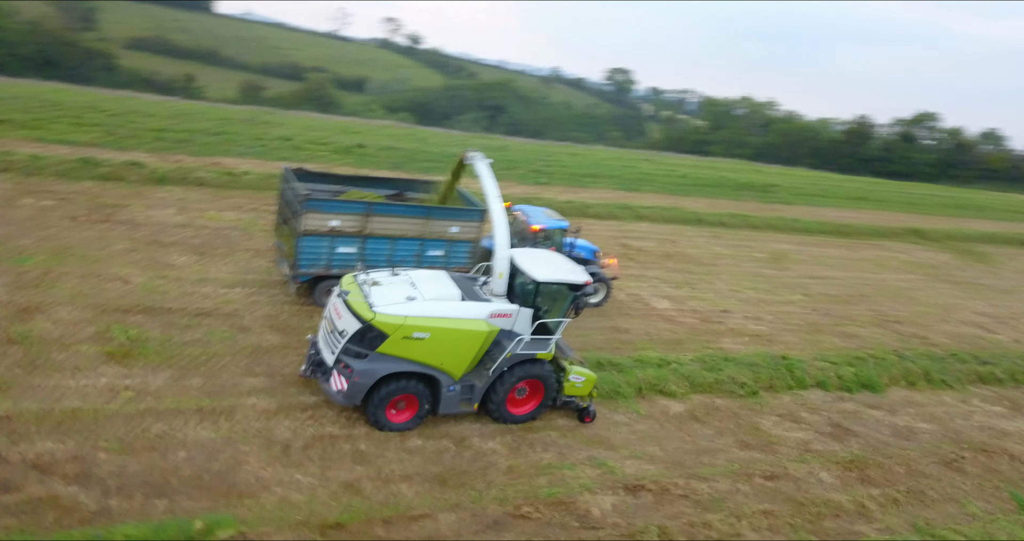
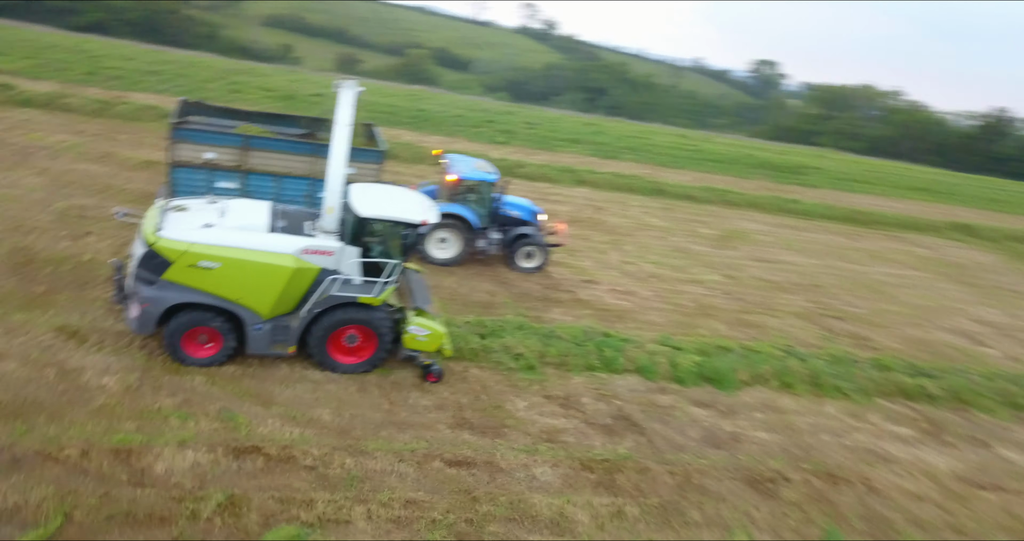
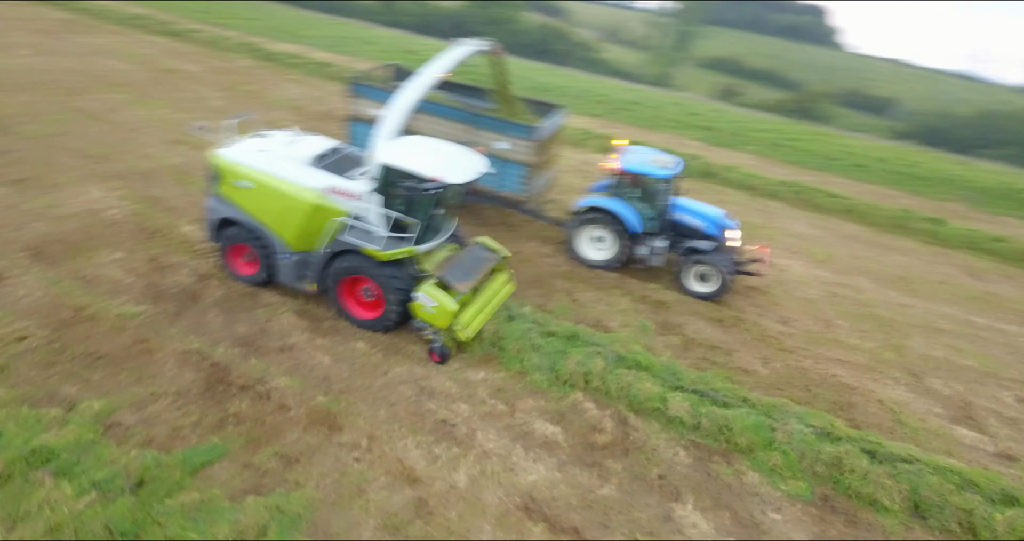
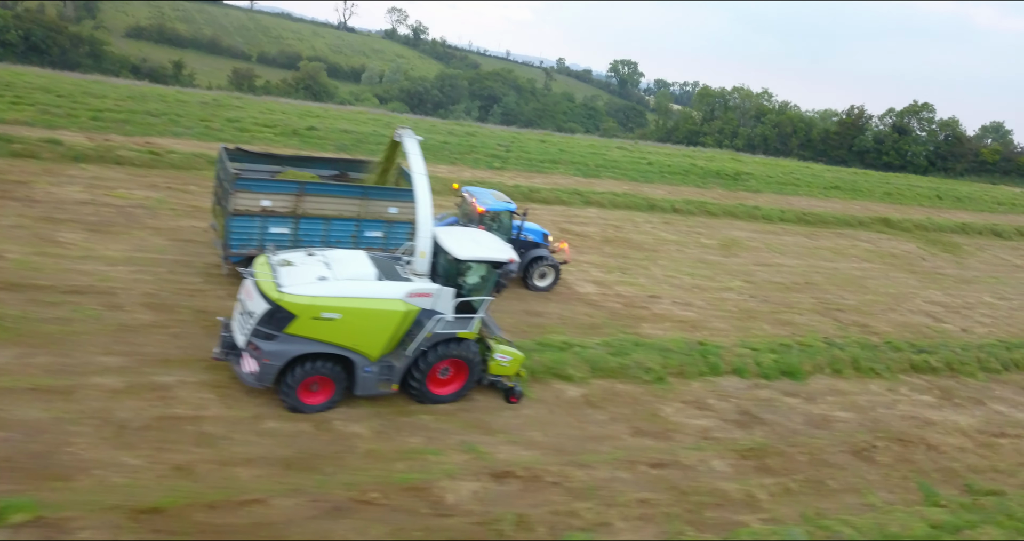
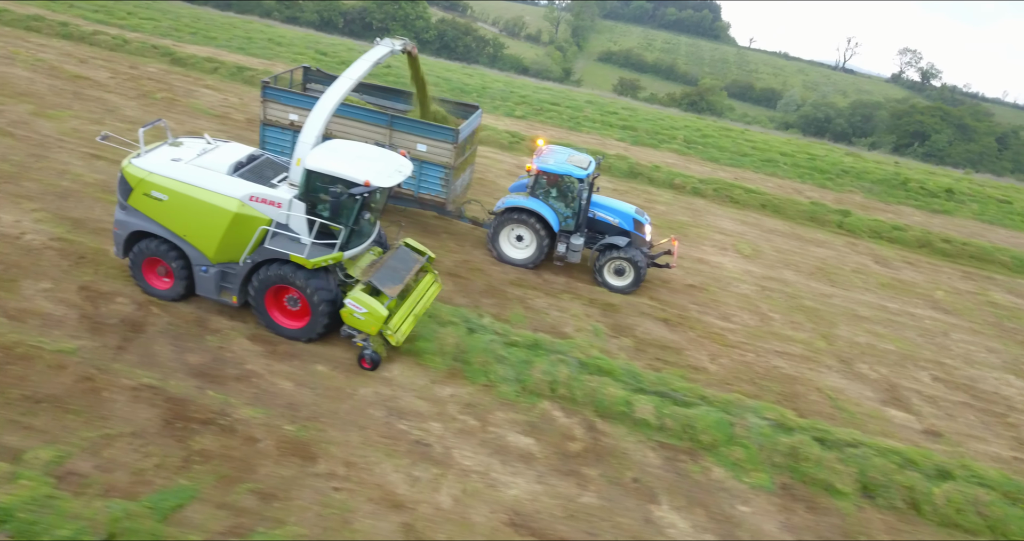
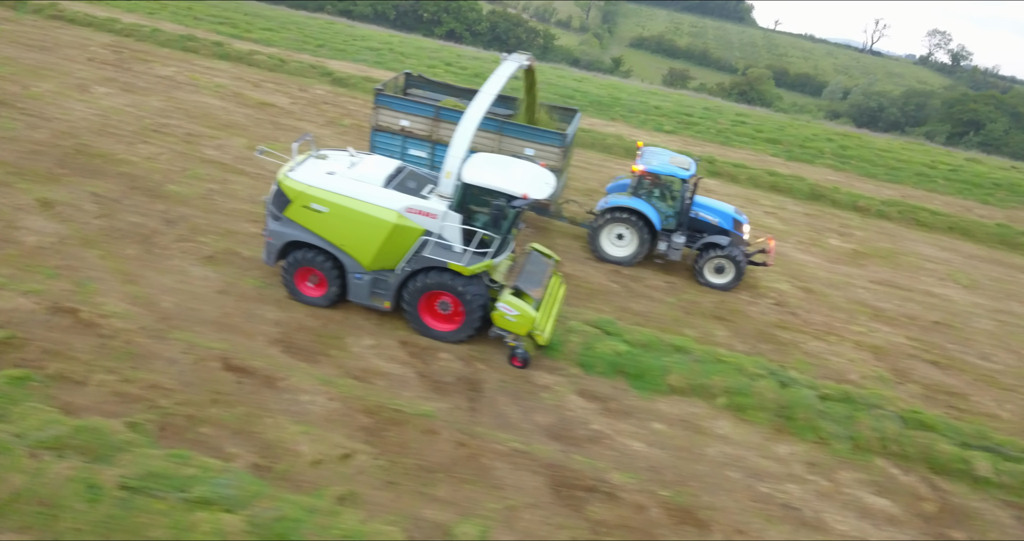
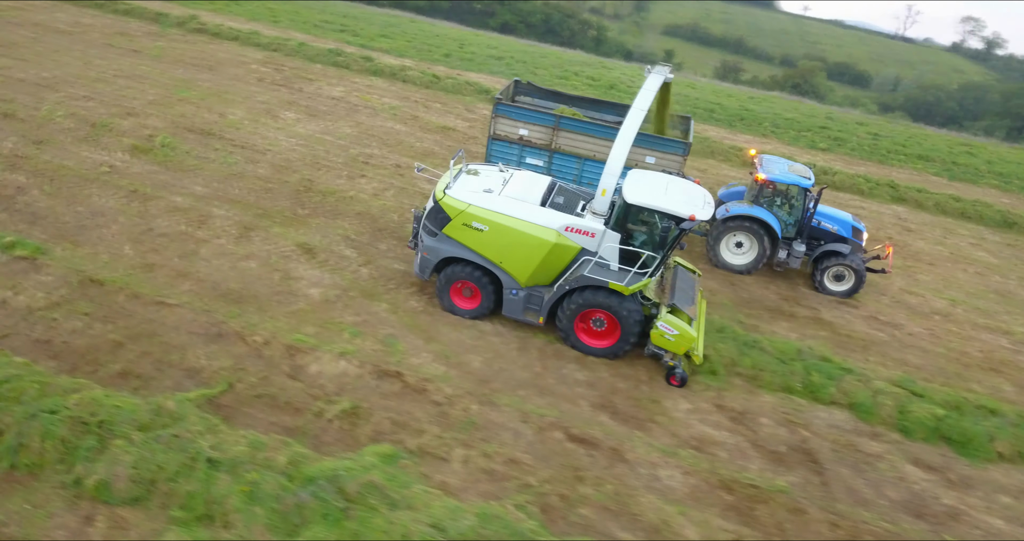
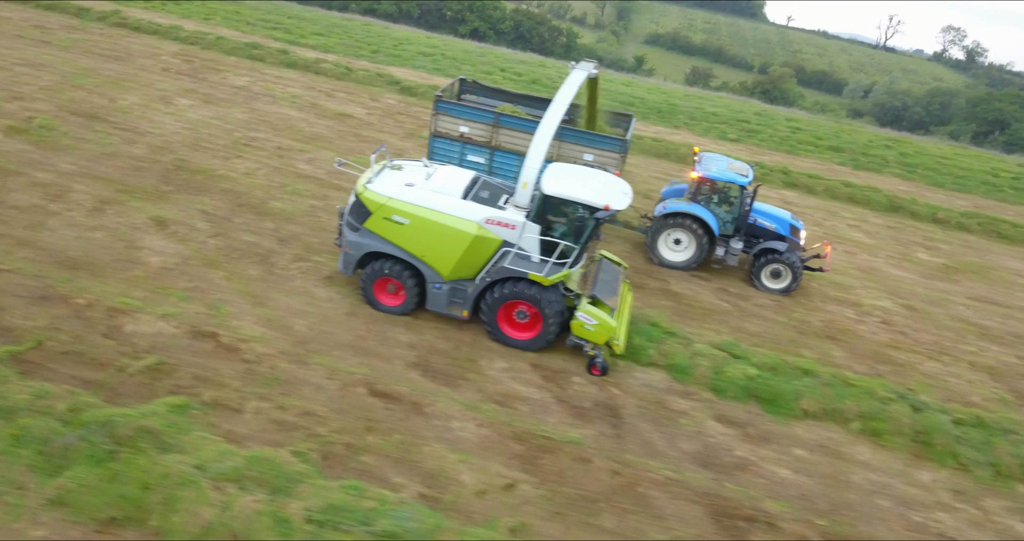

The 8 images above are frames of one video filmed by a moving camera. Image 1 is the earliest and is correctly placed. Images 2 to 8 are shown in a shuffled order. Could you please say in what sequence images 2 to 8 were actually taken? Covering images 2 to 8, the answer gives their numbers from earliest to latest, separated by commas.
4, 2, 7, 8, 6, 5, 3
